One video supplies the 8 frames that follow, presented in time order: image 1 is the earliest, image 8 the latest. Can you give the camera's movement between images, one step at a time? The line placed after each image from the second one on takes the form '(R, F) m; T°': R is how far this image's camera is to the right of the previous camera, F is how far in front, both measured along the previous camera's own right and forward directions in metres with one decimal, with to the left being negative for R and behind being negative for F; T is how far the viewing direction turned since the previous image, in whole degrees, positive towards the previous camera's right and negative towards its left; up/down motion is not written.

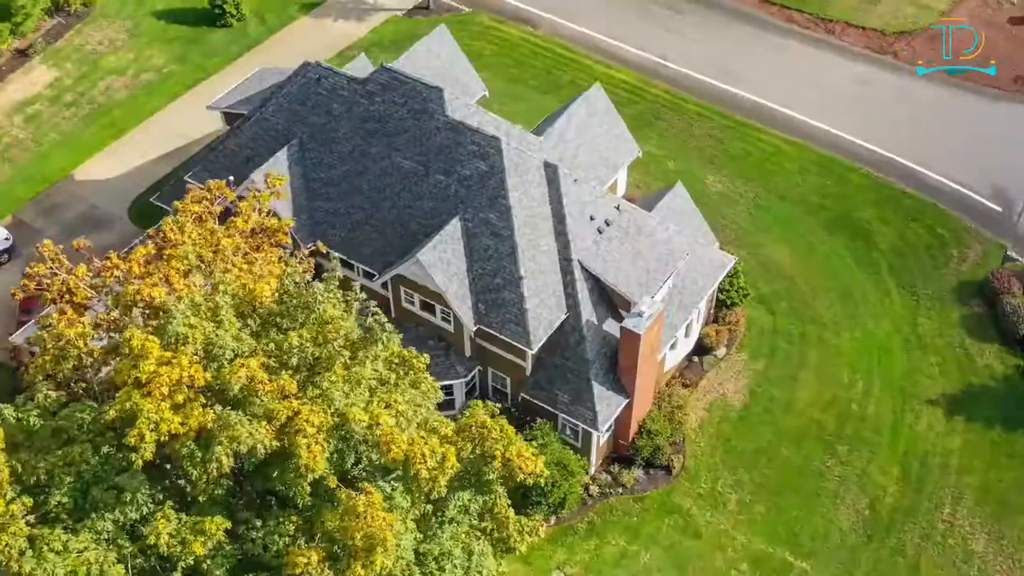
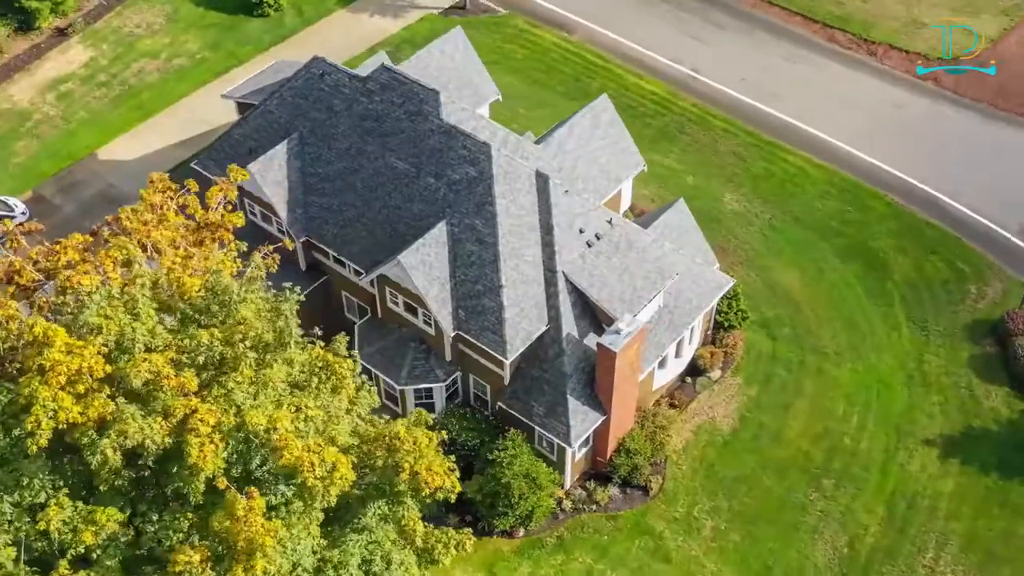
(+2.6, +0.3) m; -4°
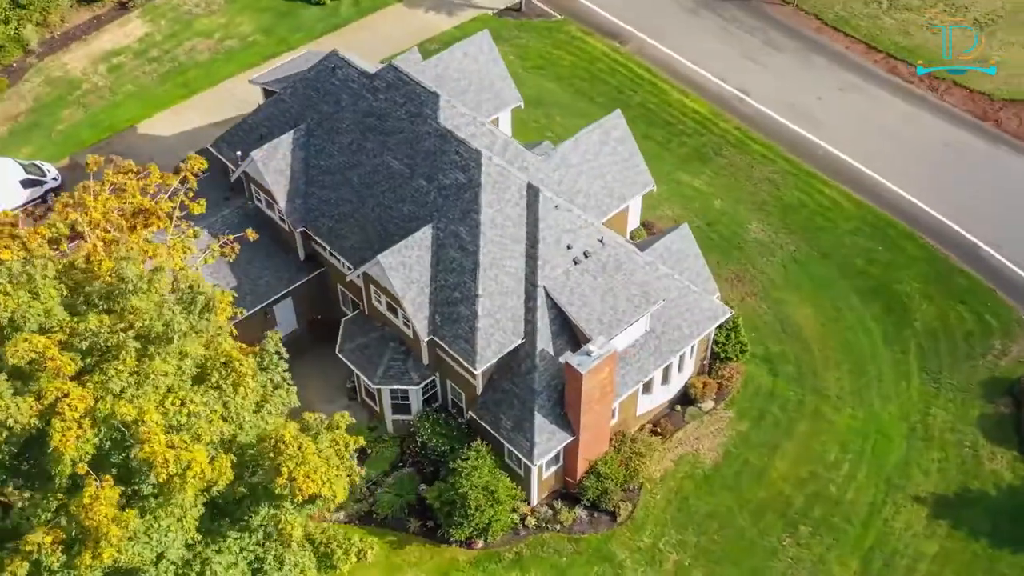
(+3.6, +0.5) m; -5°
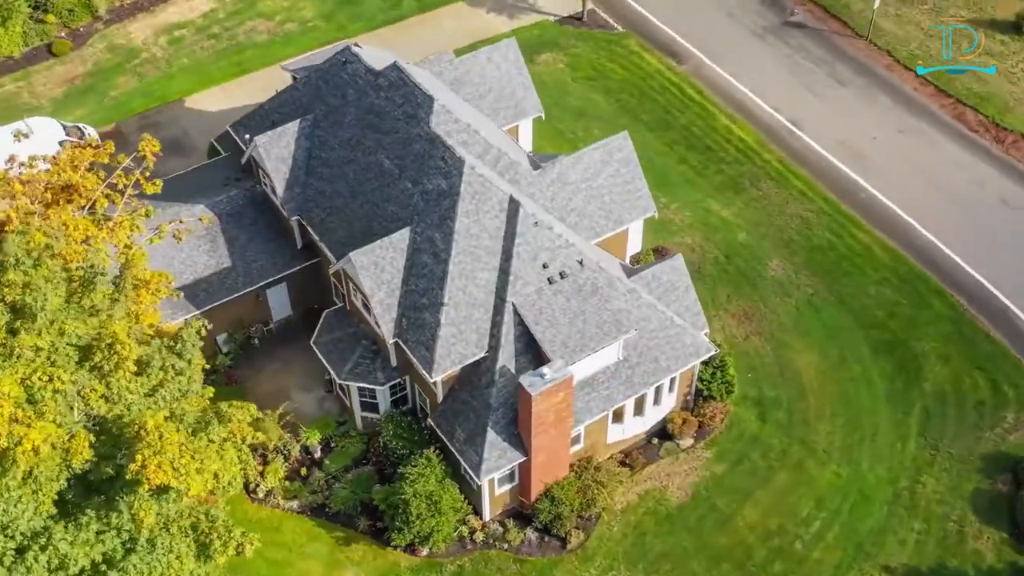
(+4.3, +0.6) m; -6°
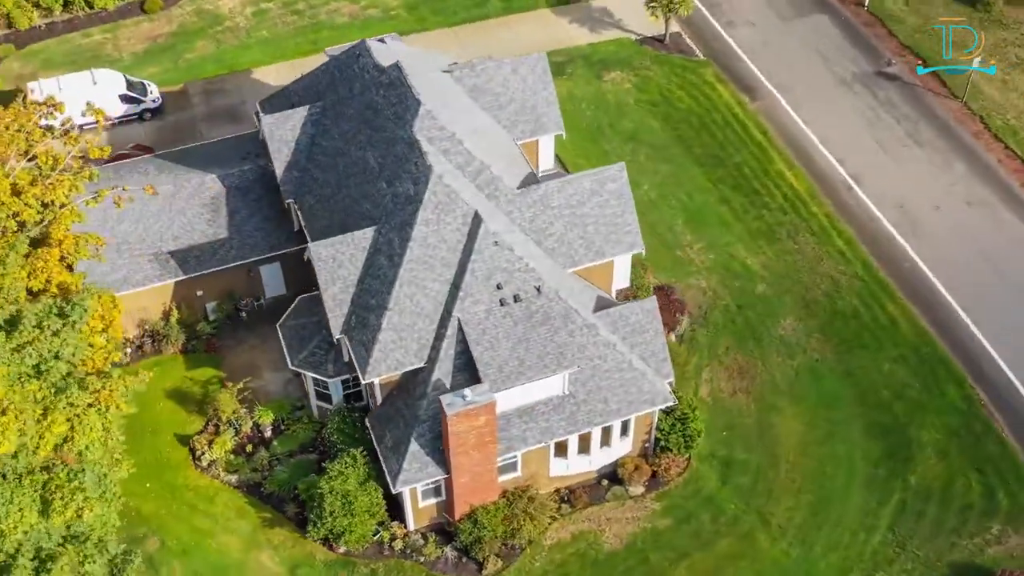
(+6.1, +1.0) m; -9°
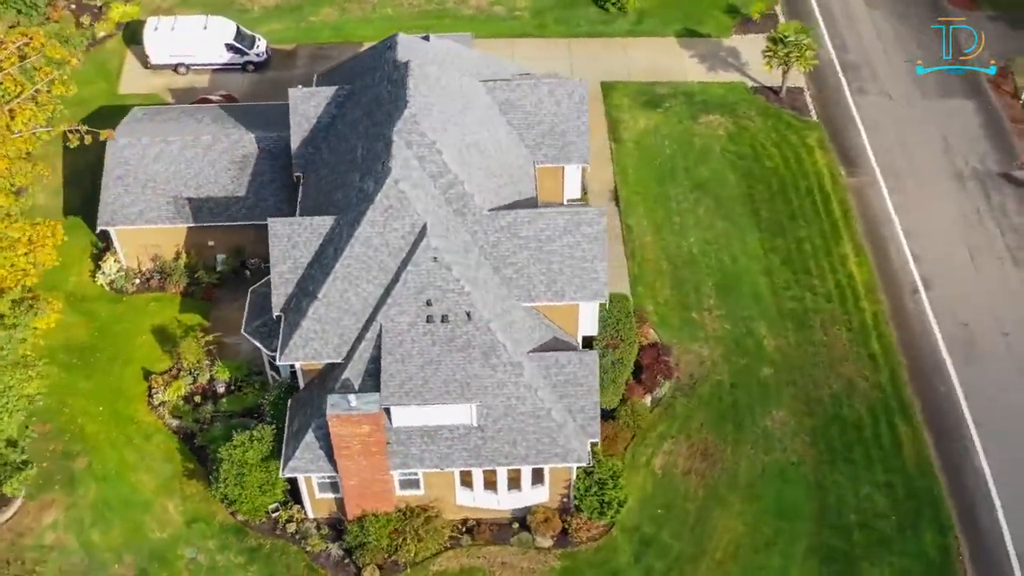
(+8.6, +1.7) m; -13°
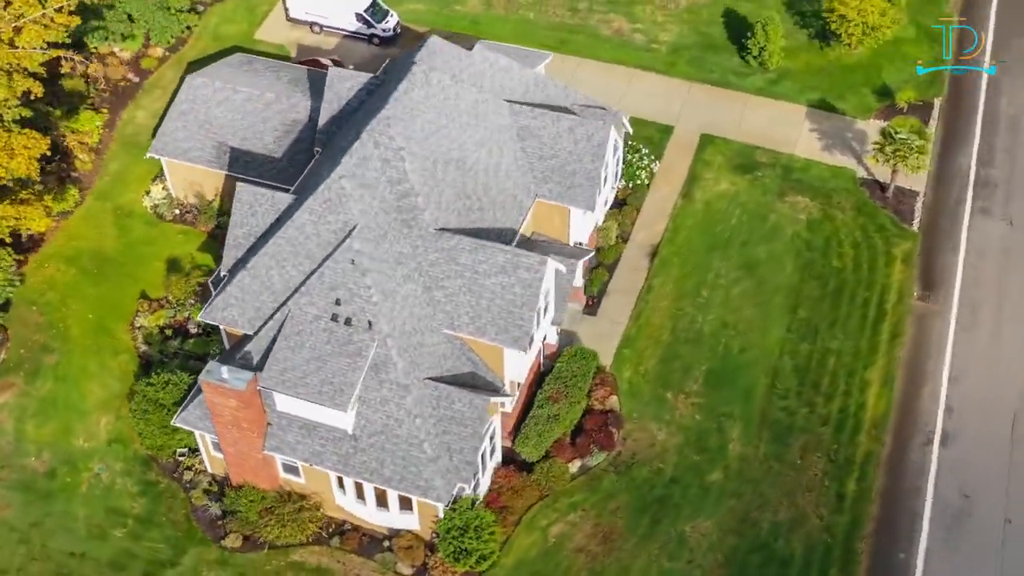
(+10.0, +2.2) m; -15°
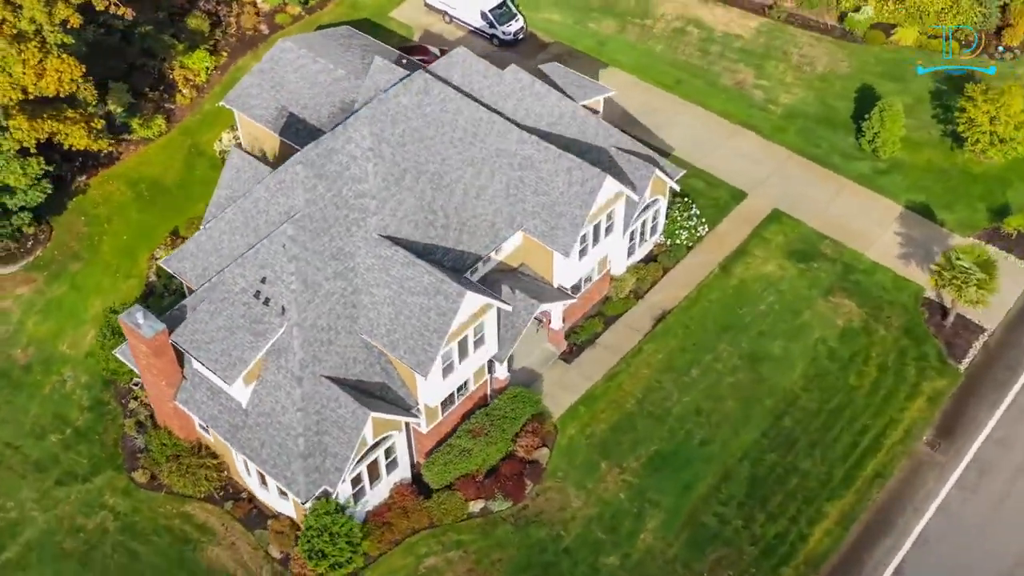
(+9.5, +2.0) m; -14°
